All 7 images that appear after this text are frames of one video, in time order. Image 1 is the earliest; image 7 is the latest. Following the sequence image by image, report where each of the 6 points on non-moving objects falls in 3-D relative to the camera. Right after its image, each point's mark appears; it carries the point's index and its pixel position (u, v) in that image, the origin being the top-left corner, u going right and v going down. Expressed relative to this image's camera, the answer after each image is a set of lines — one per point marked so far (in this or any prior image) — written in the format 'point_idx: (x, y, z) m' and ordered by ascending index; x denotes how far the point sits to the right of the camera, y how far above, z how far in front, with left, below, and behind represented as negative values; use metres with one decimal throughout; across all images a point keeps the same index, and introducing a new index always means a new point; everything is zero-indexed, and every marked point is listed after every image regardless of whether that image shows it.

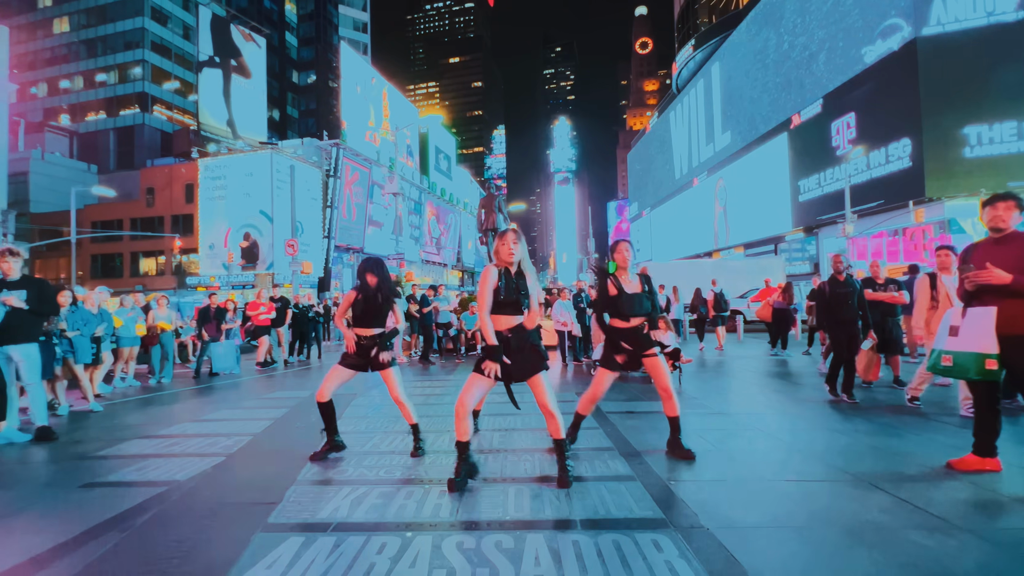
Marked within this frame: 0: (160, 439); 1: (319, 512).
0: (-4.4, -1.9, +5.8) m
1: (-1.5, -1.7, +3.6) m
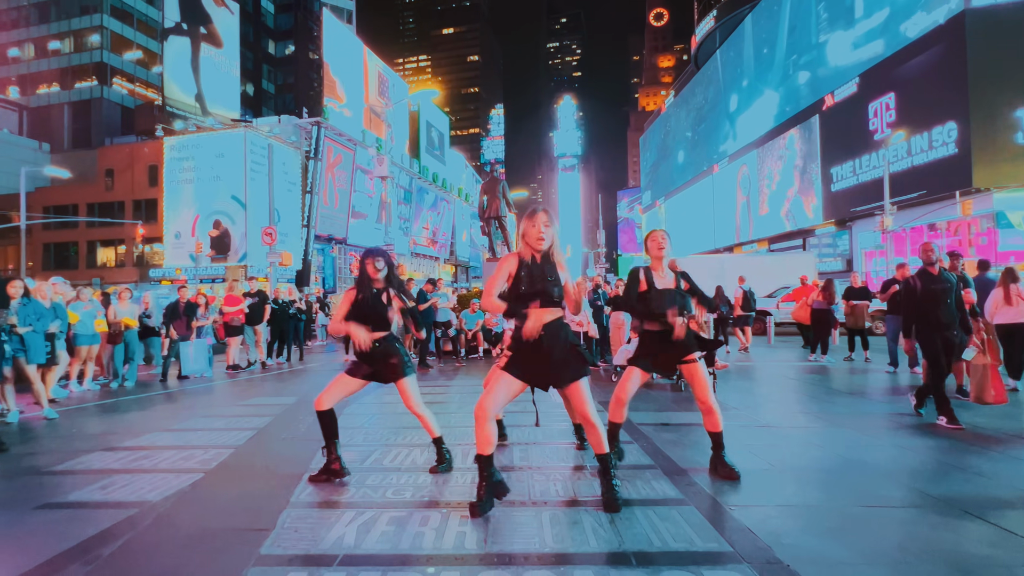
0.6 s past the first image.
0: (-4.3, -1.8, +5.1) m
1: (-1.2, -1.7, +3.1) m
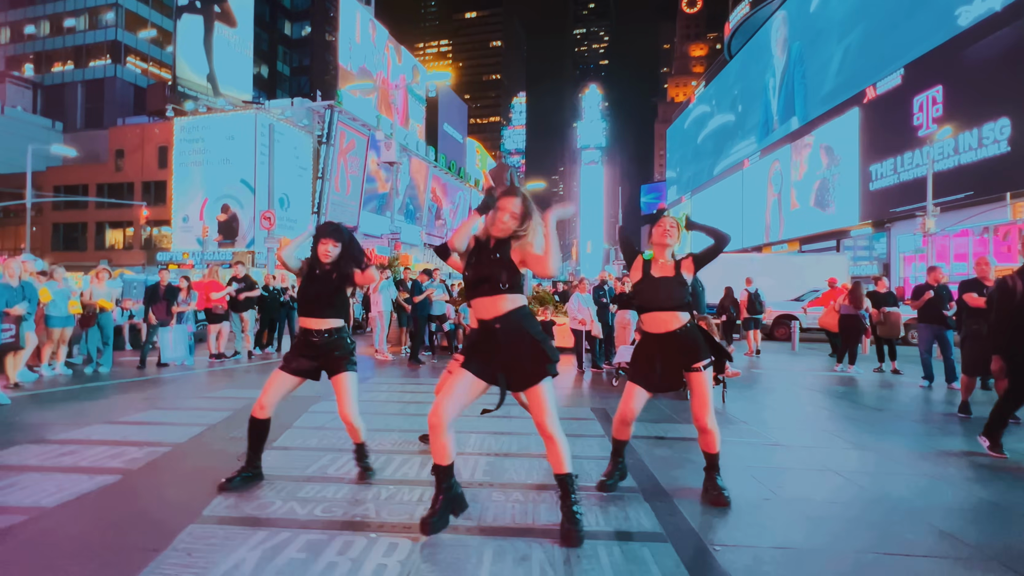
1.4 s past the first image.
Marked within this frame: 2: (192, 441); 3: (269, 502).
0: (-4.6, -1.6, +4.7) m
1: (-1.6, -1.6, +2.5) m
2: (-3.4, -1.6, +4.9) m
3: (-1.8, -1.6, +3.4) m
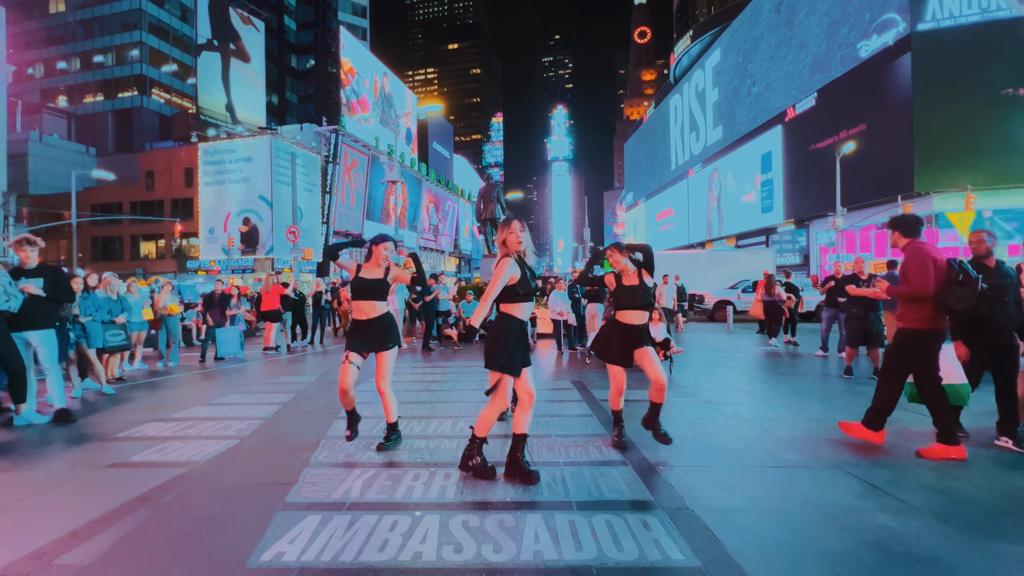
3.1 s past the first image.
0: (-4.5, -1.8, +6.1) m
1: (-1.5, -1.7, +3.8) m
2: (-3.2, -1.8, +6.3) m
3: (-1.7, -1.7, +4.8) m
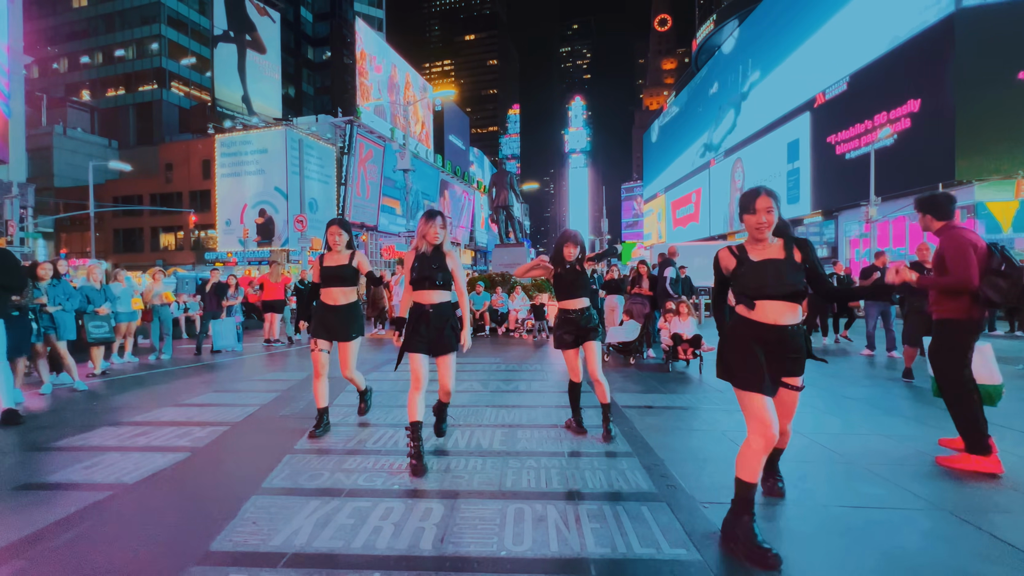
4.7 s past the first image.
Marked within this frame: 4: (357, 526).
0: (-4.4, -1.6, +5.3) m
1: (-1.5, -1.6, +2.9) m
2: (-3.2, -1.6, +5.4) m
3: (-1.6, -1.6, +3.9) m
4: (-1.0, -1.6, +3.0) m
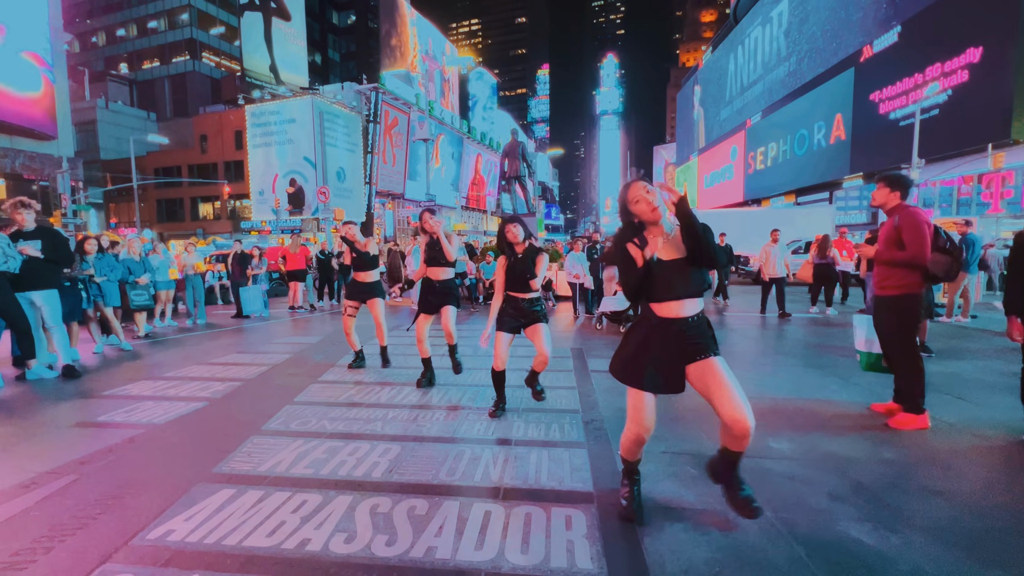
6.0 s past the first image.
0: (-4.7, -1.3, +6.2) m
1: (-2.0, -1.4, +3.7) m
2: (-3.5, -1.2, +6.3) m
3: (-2.1, -1.3, +4.7) m
4: (-1.5, -1.4, +3.8) m
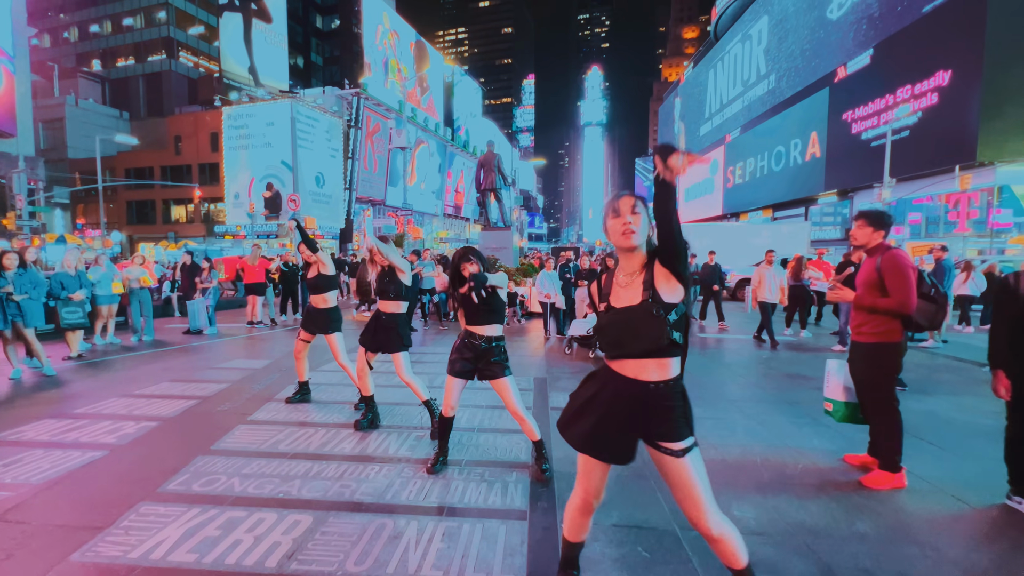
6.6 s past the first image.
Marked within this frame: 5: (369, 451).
0: (-5.3, -1.6, +5.5) m
1: (-2.5, -1.7, +3.1) m
2: (-4.1, -1.6, +5.7) m
3: (-2.6, -1.7, +4.1) m
4: (-2.0, -1.7, +3.2) m
5: (-1.5, -1.7, +4.6) m
